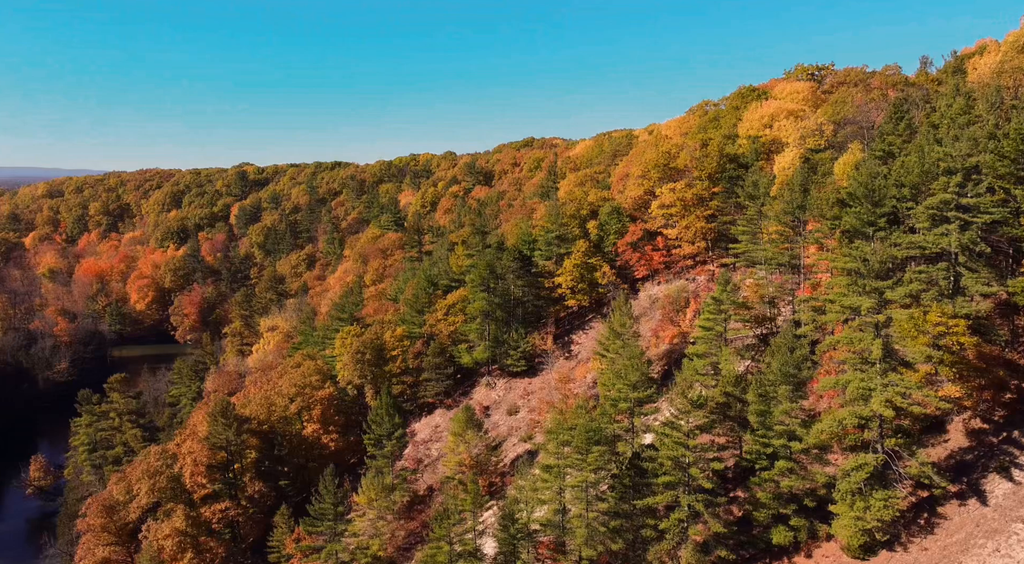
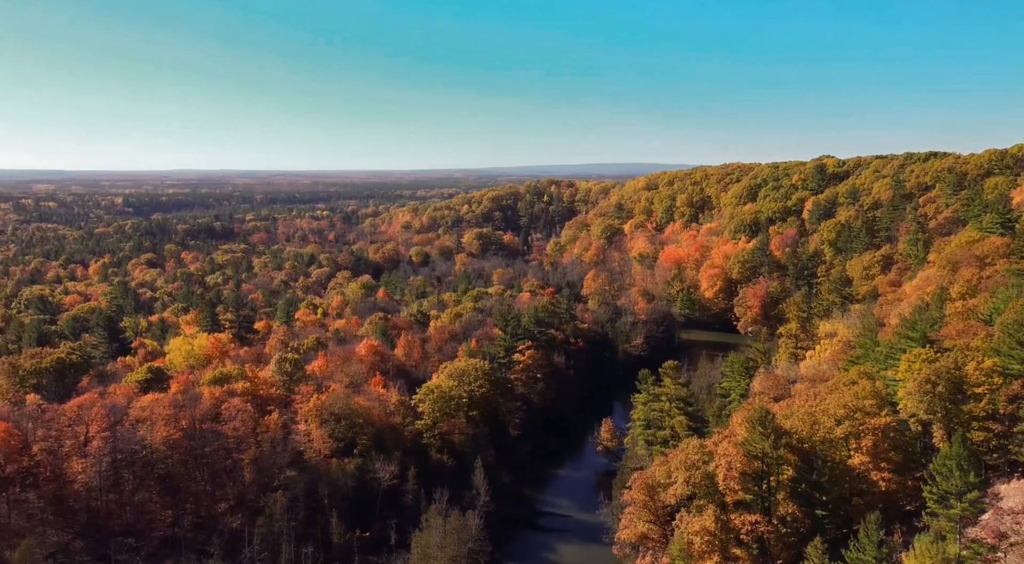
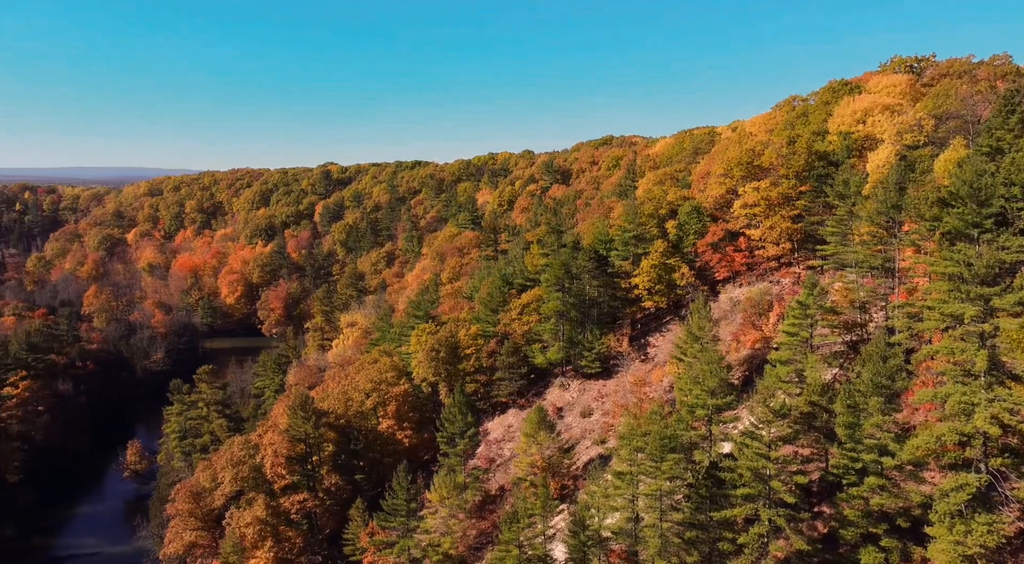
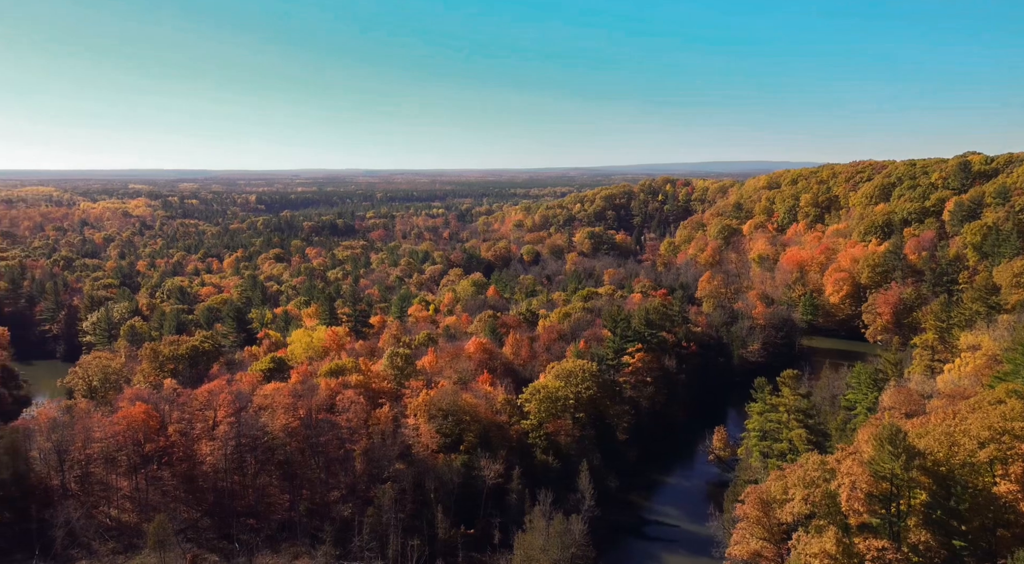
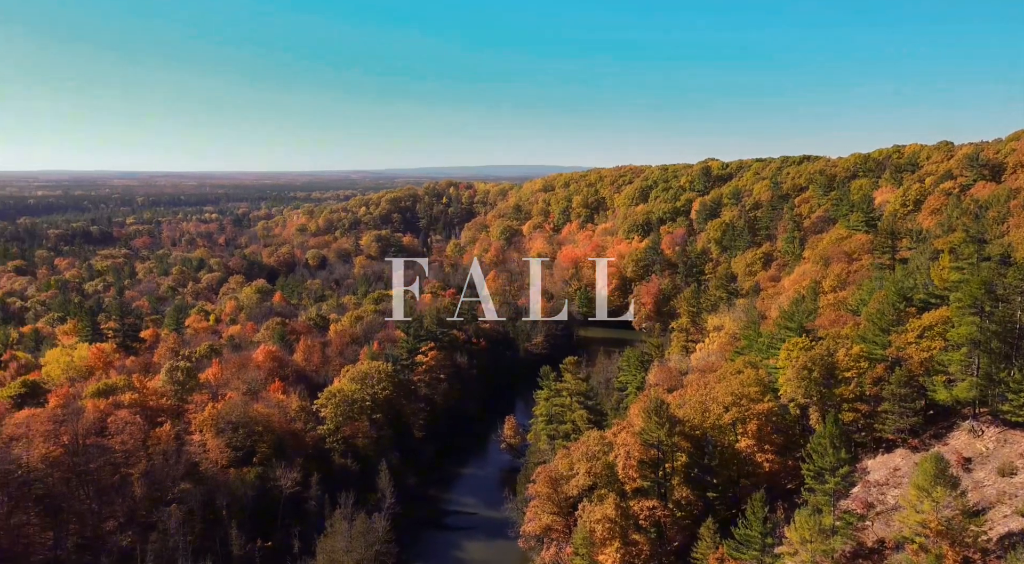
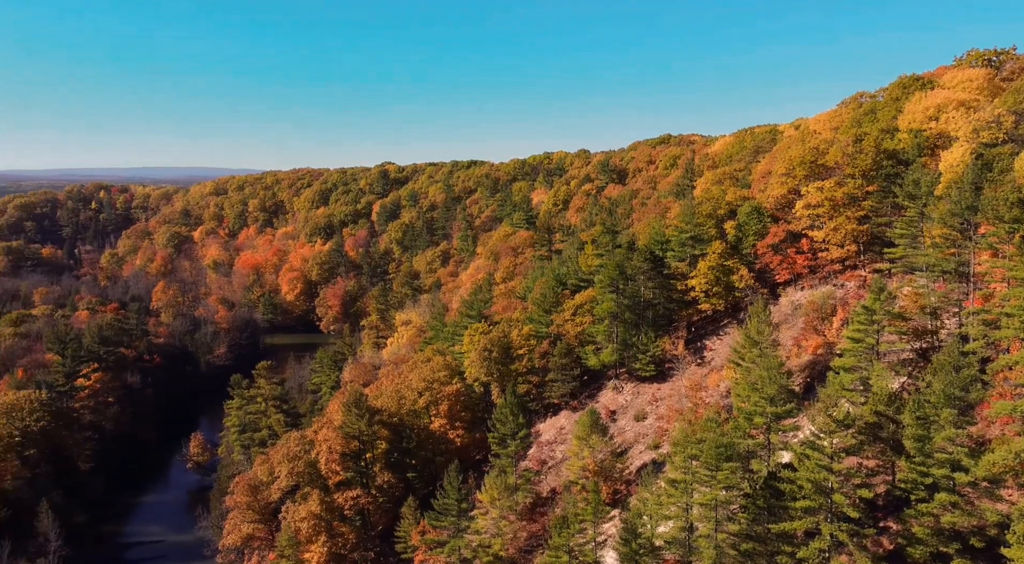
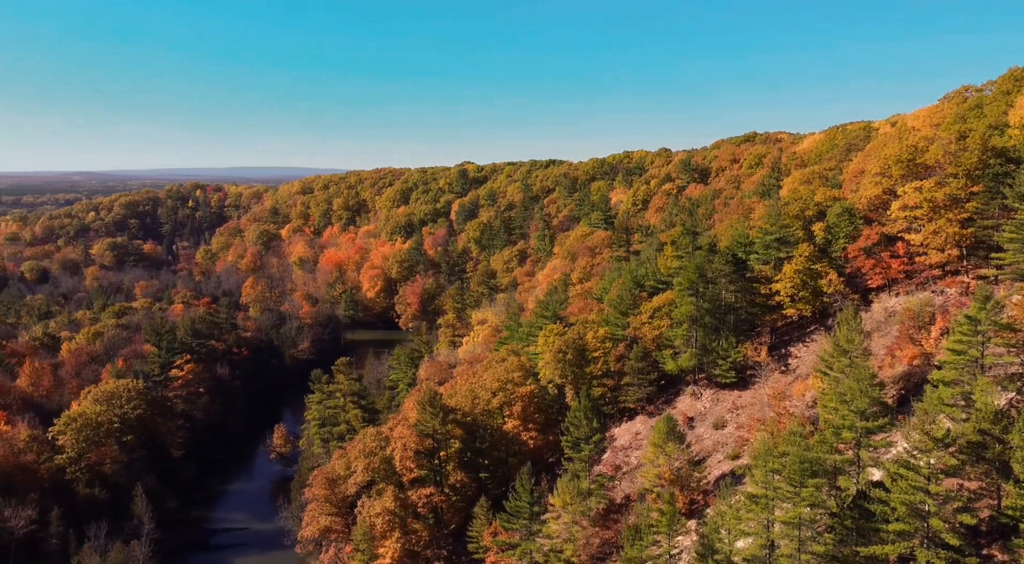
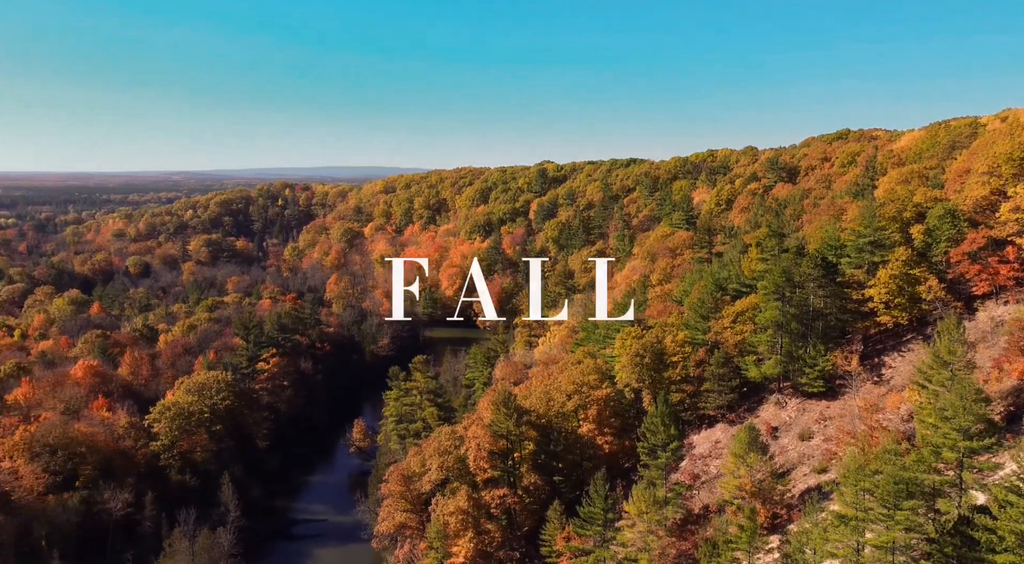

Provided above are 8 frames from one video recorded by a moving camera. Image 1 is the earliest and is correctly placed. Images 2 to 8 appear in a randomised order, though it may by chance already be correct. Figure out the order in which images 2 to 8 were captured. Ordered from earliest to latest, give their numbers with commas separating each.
3, 6, 7, 8, 5, 2, 4
